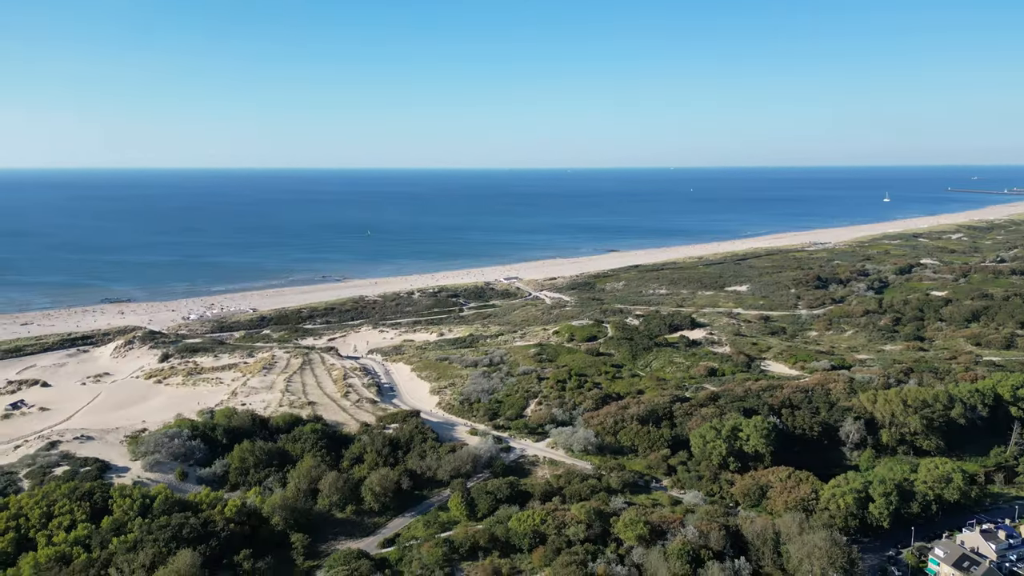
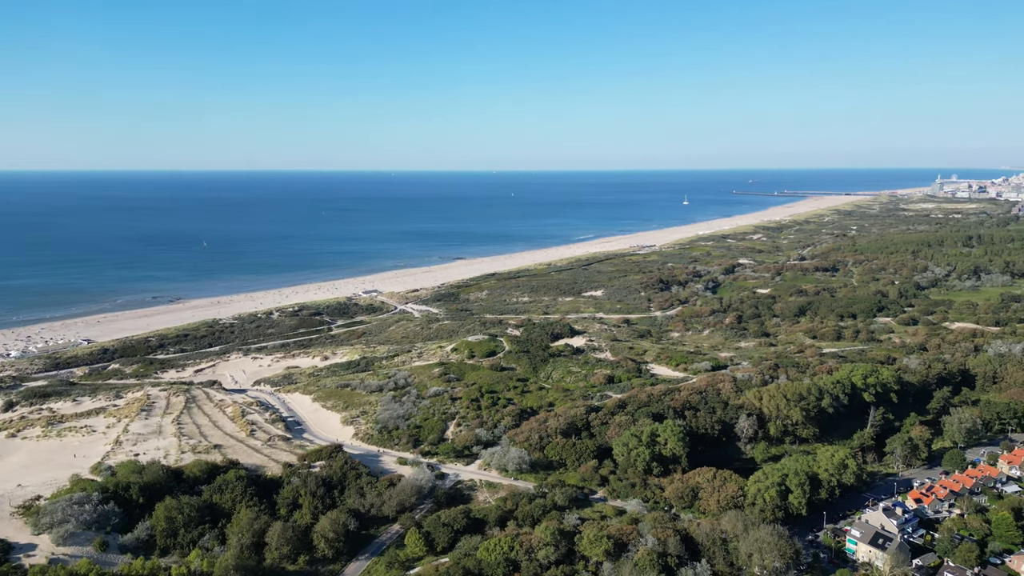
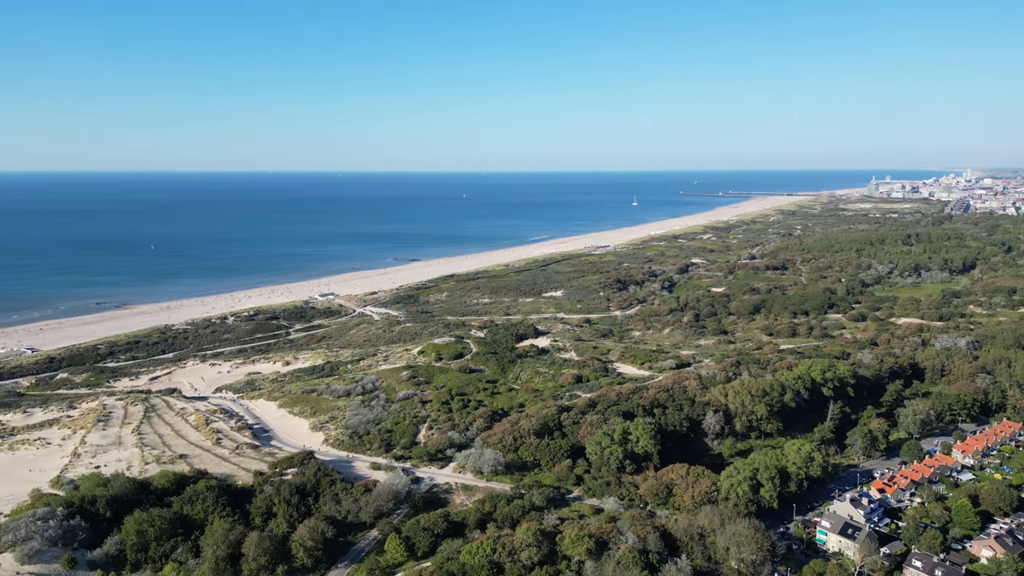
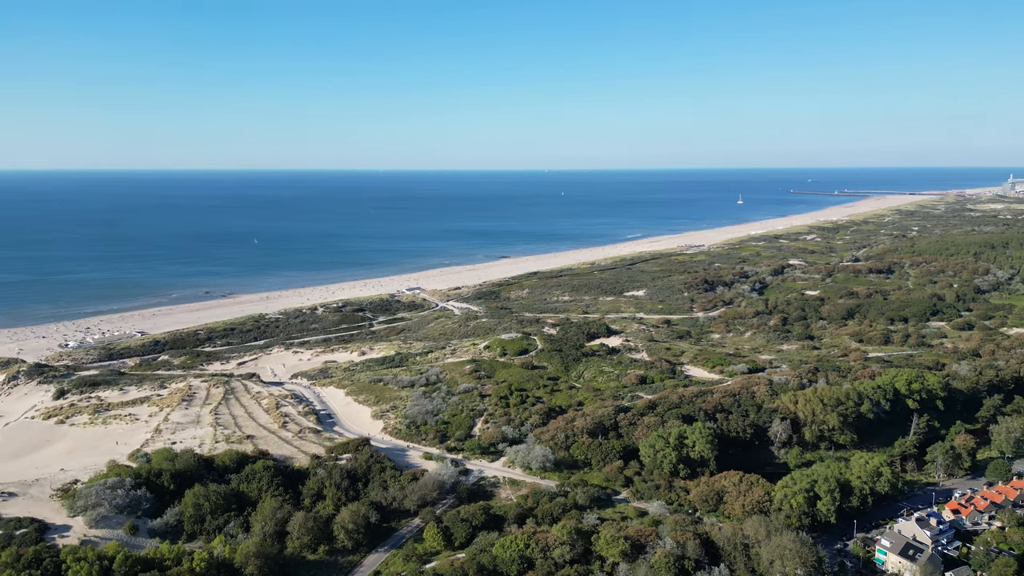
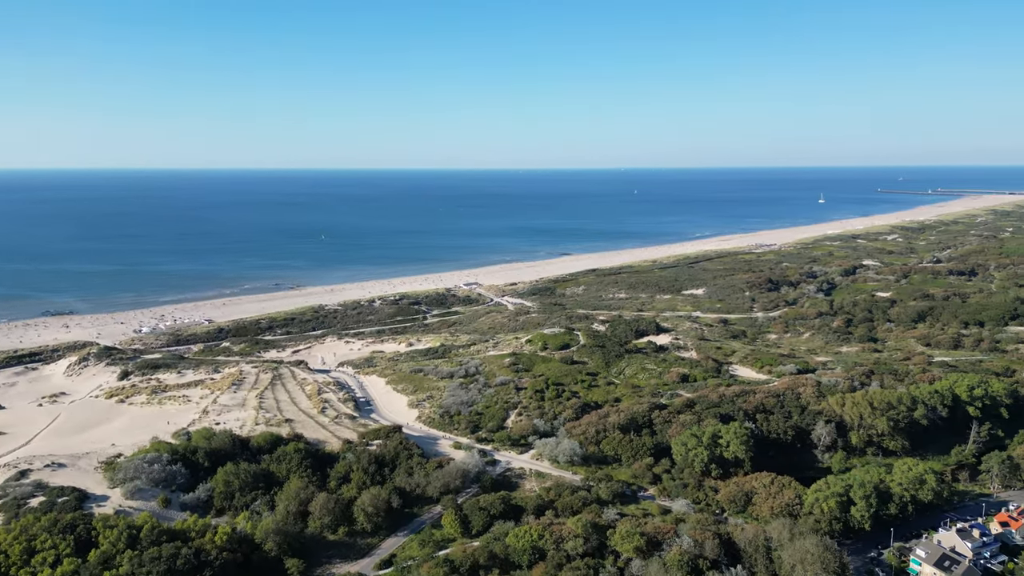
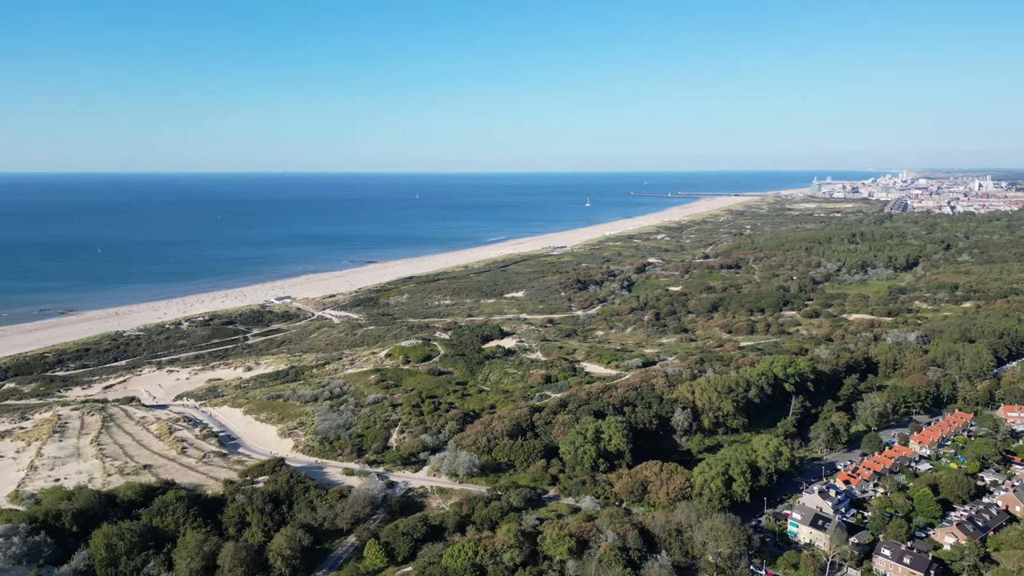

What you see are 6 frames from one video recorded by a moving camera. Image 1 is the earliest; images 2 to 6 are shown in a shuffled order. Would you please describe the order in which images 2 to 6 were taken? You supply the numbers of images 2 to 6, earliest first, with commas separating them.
5, 4, 2, 3, 6
